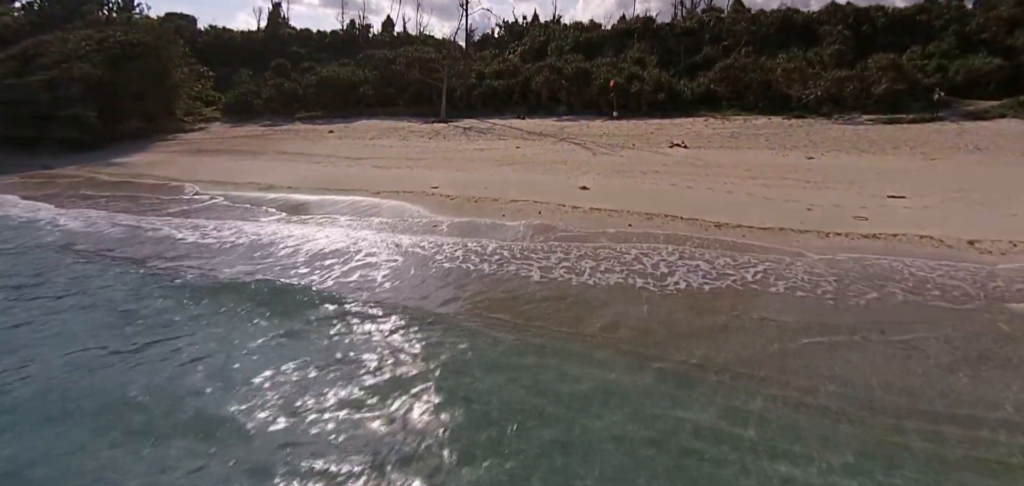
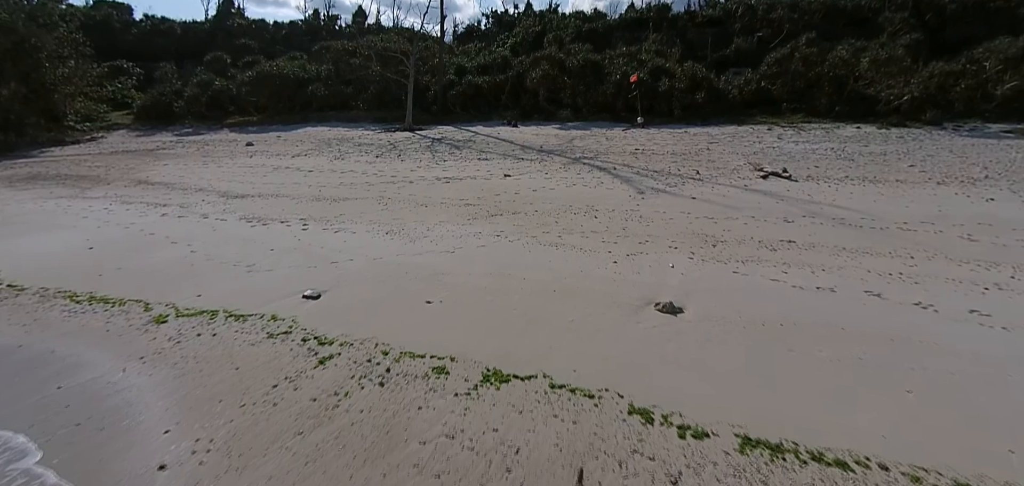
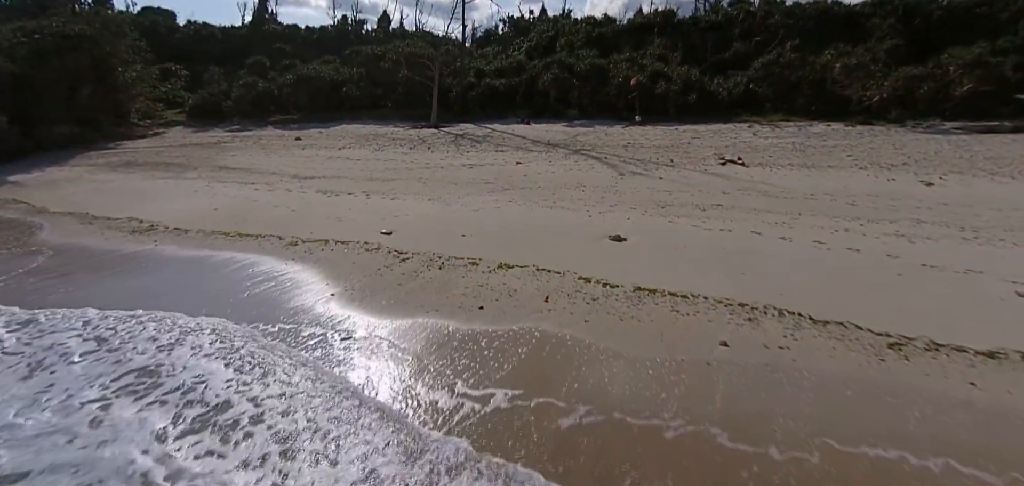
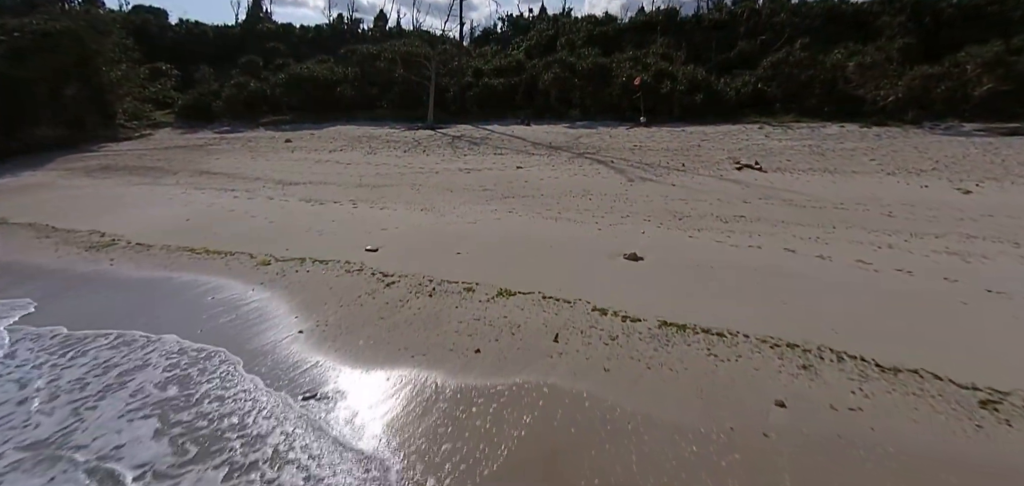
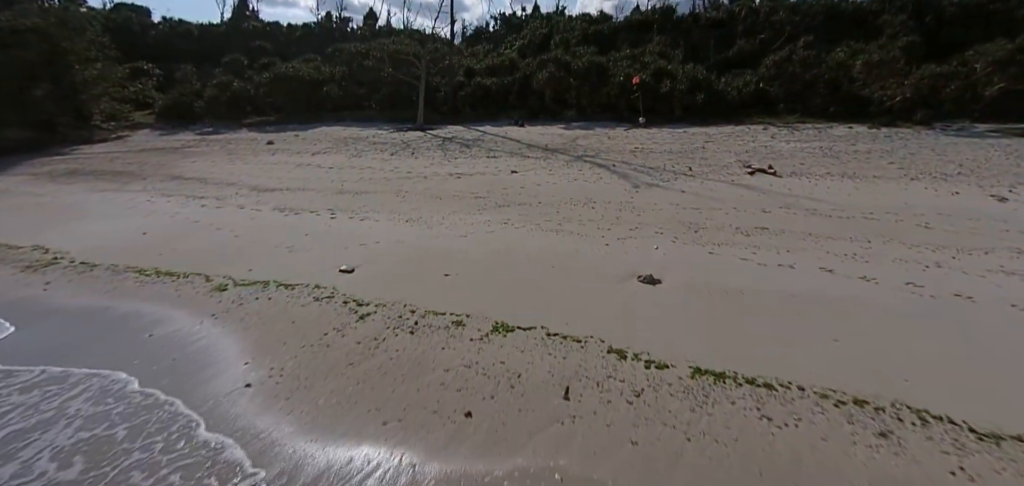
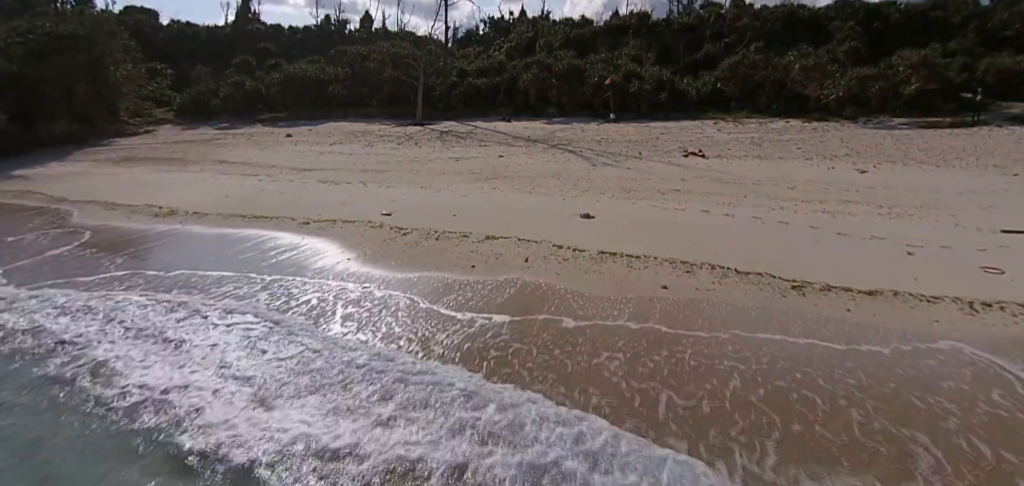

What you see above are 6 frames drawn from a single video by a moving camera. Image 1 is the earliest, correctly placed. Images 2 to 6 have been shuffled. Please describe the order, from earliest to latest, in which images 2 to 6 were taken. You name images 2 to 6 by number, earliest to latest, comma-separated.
6, 3, 4, 5, 2
